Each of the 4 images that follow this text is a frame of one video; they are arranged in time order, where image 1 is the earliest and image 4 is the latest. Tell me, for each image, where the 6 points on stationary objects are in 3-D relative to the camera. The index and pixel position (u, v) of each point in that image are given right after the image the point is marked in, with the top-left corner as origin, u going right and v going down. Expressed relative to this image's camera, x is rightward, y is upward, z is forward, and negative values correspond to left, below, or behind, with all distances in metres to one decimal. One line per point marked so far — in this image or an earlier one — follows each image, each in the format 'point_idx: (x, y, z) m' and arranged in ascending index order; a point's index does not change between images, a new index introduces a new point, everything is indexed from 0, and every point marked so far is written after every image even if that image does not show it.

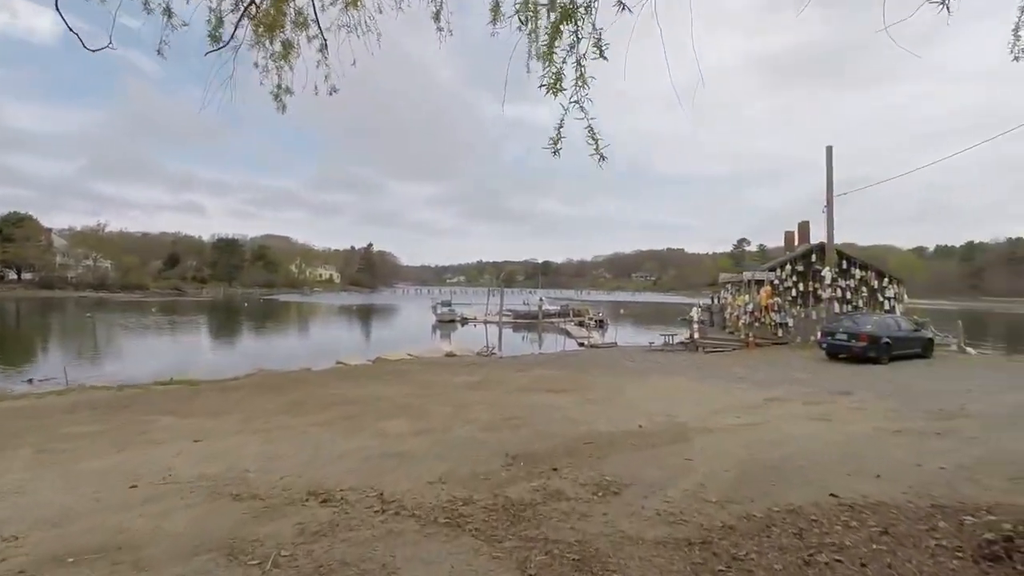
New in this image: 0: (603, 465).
0: (+1.1, -2.1, +6.9) m
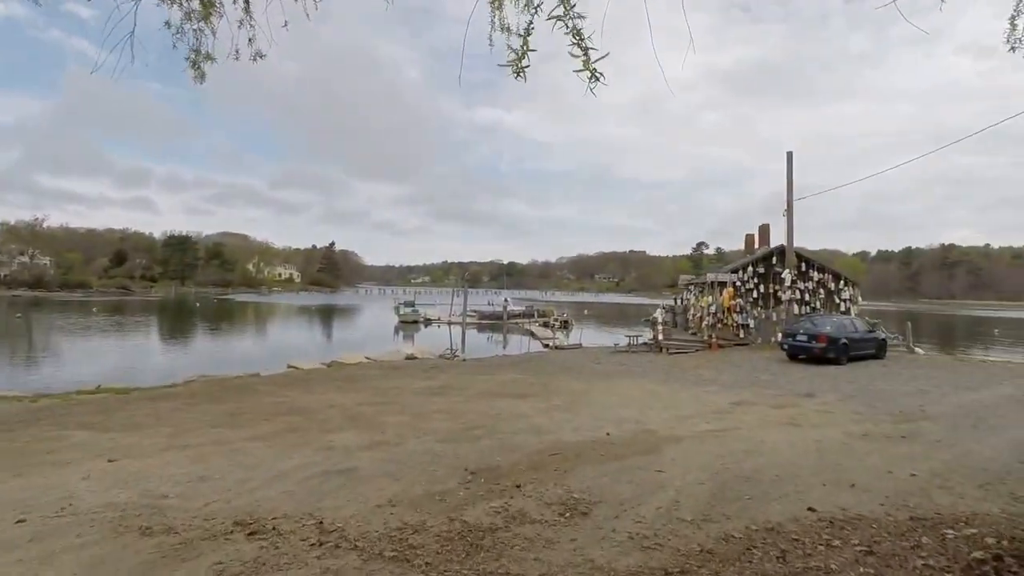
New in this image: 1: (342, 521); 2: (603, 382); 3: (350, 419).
0: (+0.6, -2.1, +6.4) m
1: (-1.5, -2.1, +5.5) m
2: (+2.3, -2.3, +14.6) m
3: (-2.8, -2.2, +10.2) m
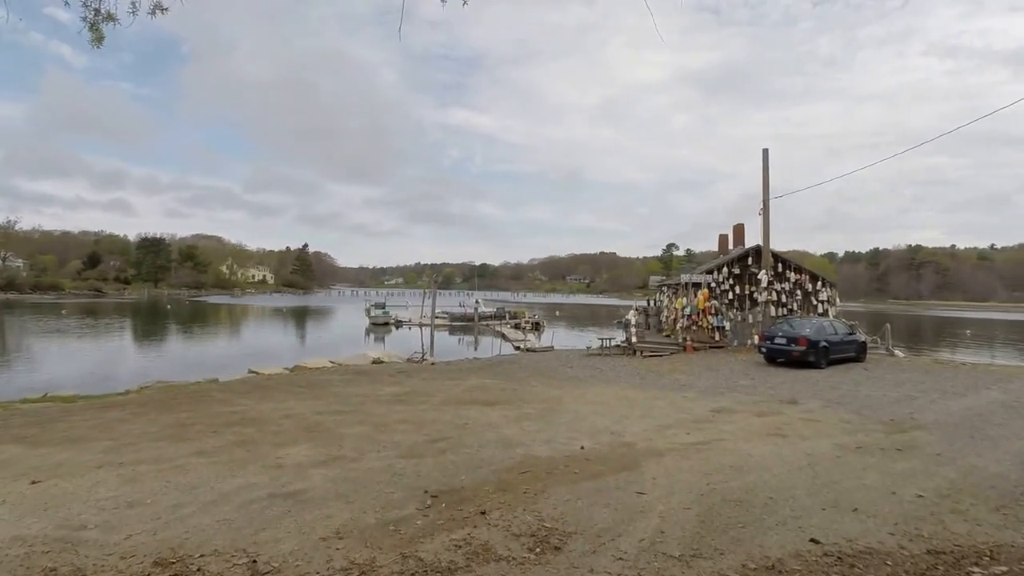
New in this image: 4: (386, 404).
0: (+0.3, -2.1, +5.7) m
1: (-1.8, -2.1, +4.7) m
2: (+1.6, -2.4, +14.0) m
3: (-3.3, -2.3, +9.4) m
4: (-2.5, -2.3, +11.5) m
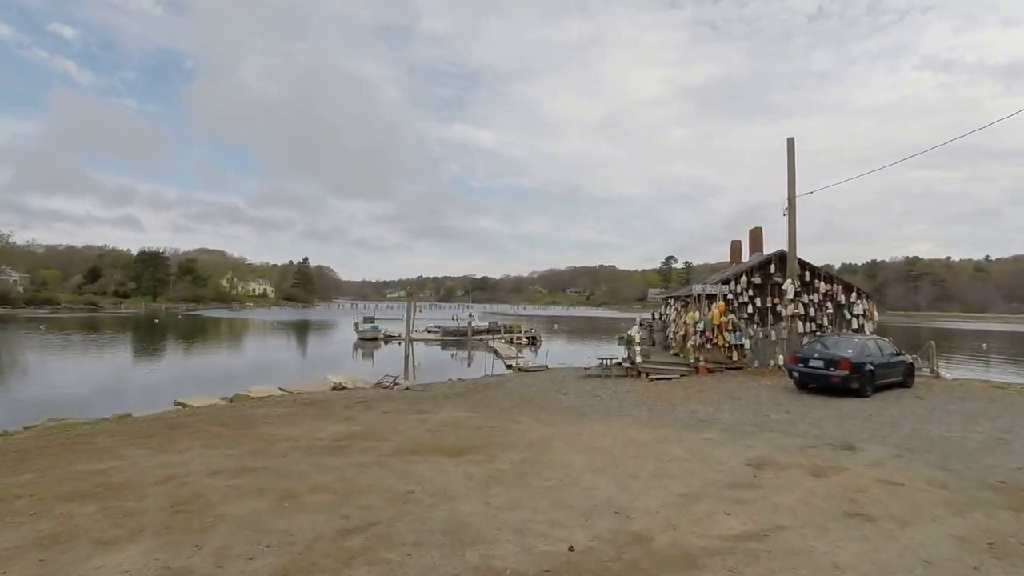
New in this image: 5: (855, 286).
0: (-0.1, -2.2, +2.9) m
1: (-2.2, -2.1, +1.9) m
2: (+1.1, -2.6, +11.2) m
3: (-3.7, -2.4, +6.6) m
4: (-2.9, -2.5, +8.7) m
5: (+10.8, +0.1, +18.6) m
